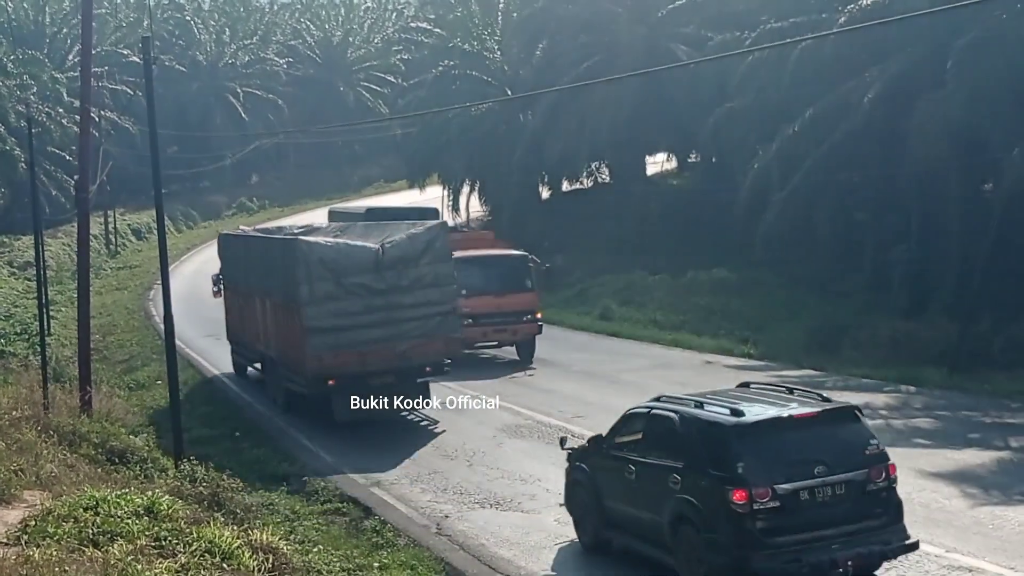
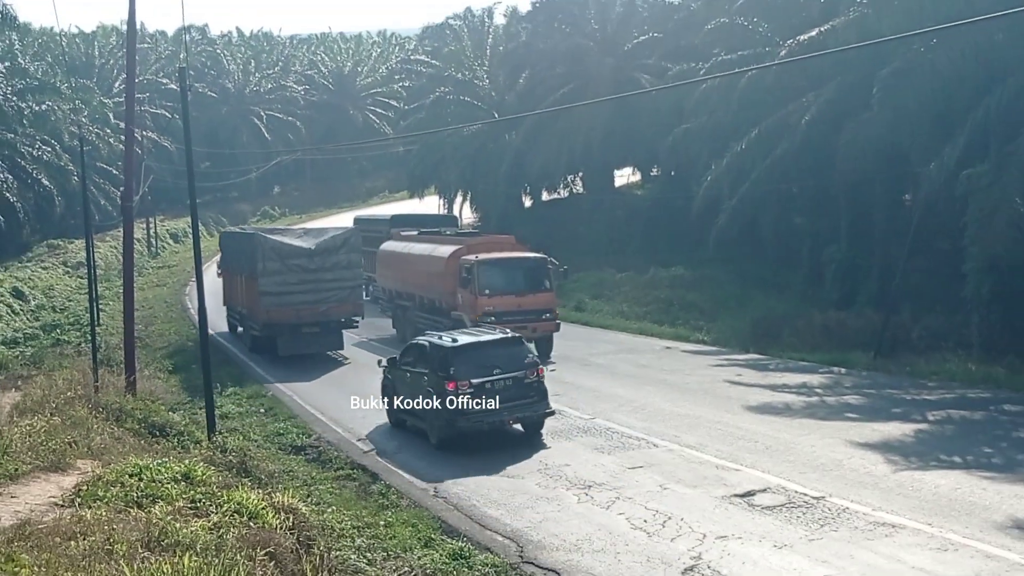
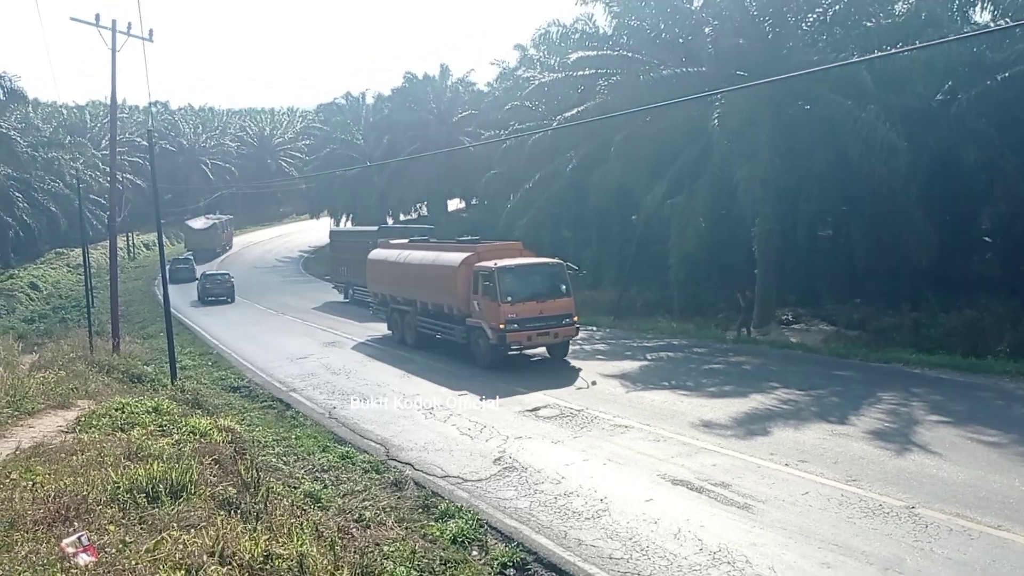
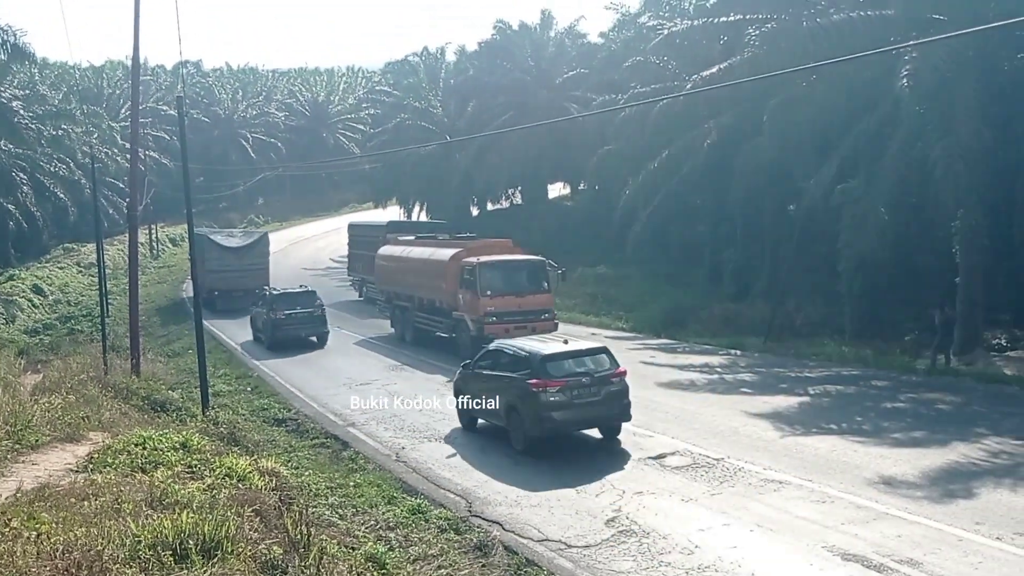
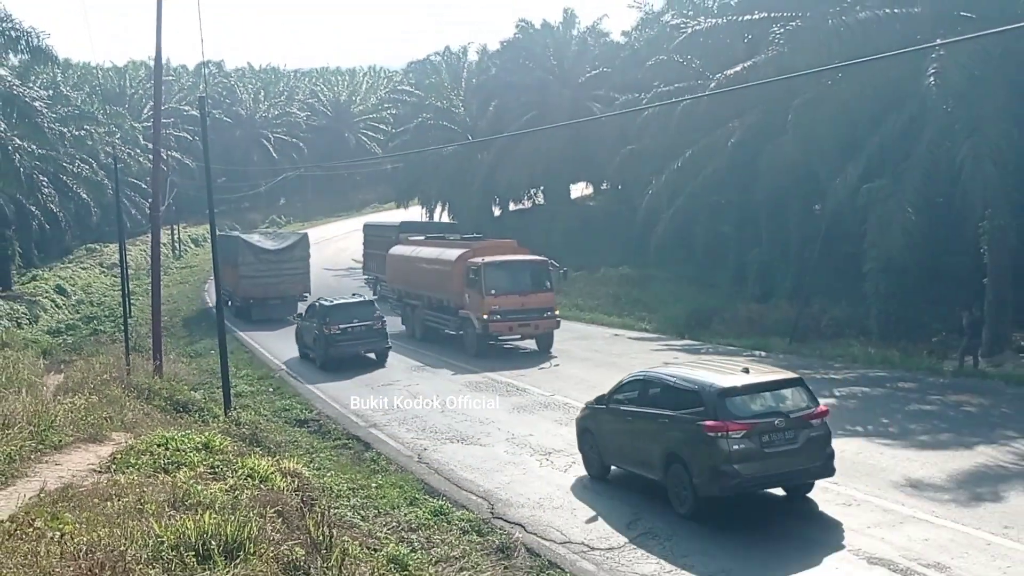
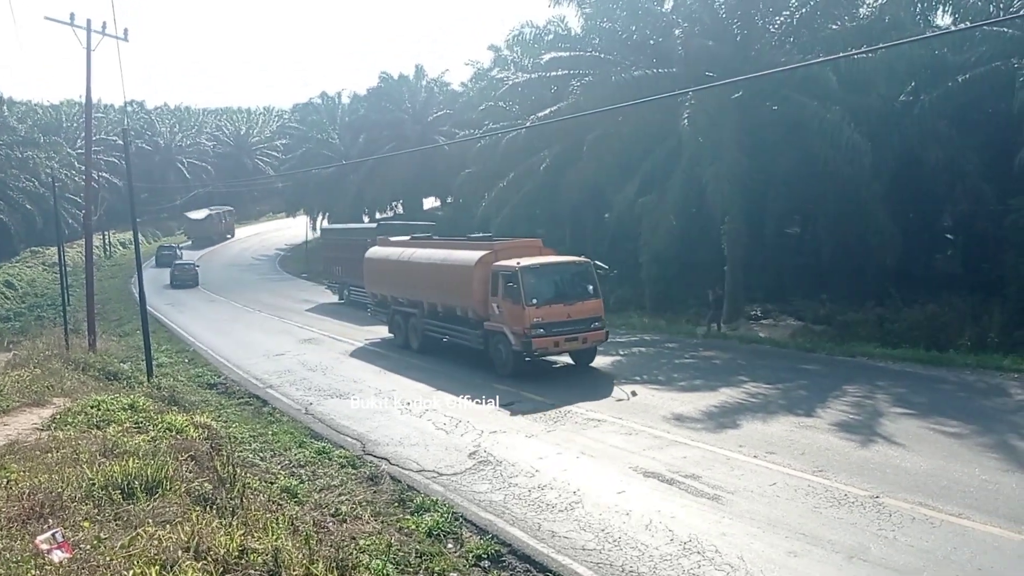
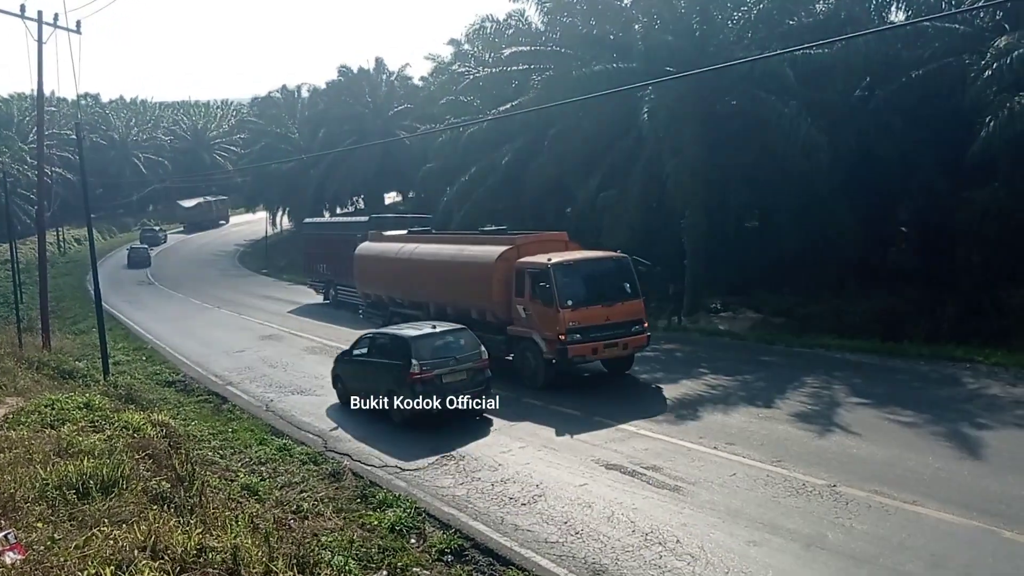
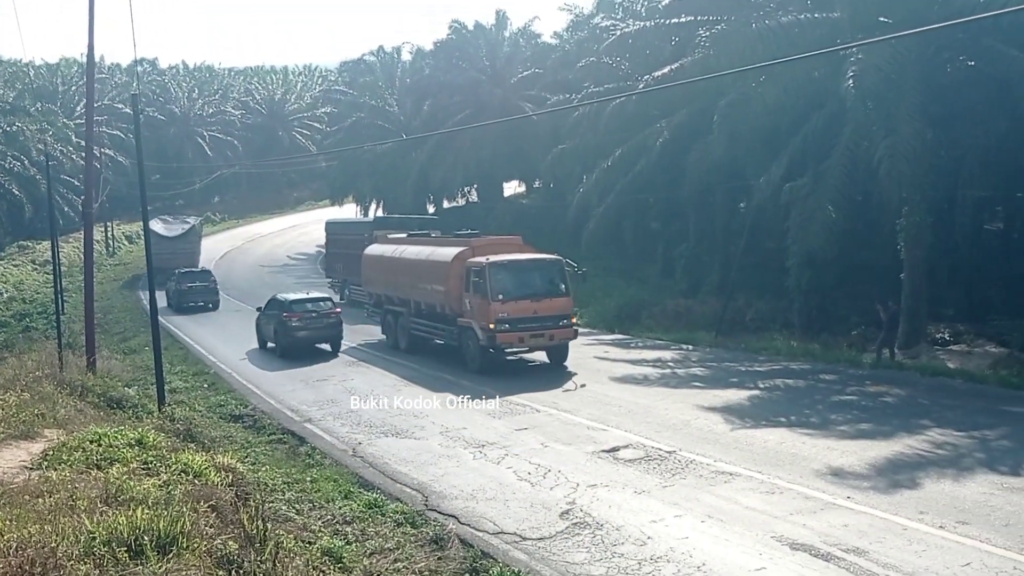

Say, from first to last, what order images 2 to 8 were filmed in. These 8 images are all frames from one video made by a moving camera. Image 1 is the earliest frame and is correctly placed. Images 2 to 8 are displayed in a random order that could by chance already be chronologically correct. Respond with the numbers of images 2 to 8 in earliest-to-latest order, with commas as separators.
2, 5, 4, 8, 3, 6, 7
